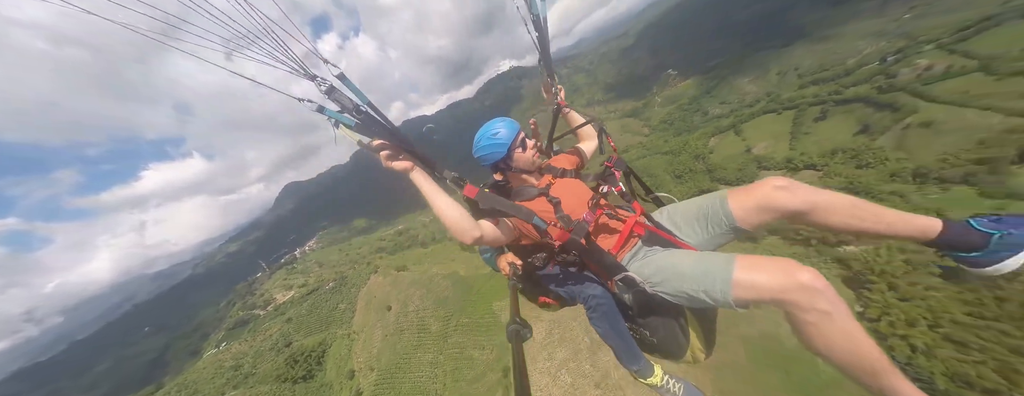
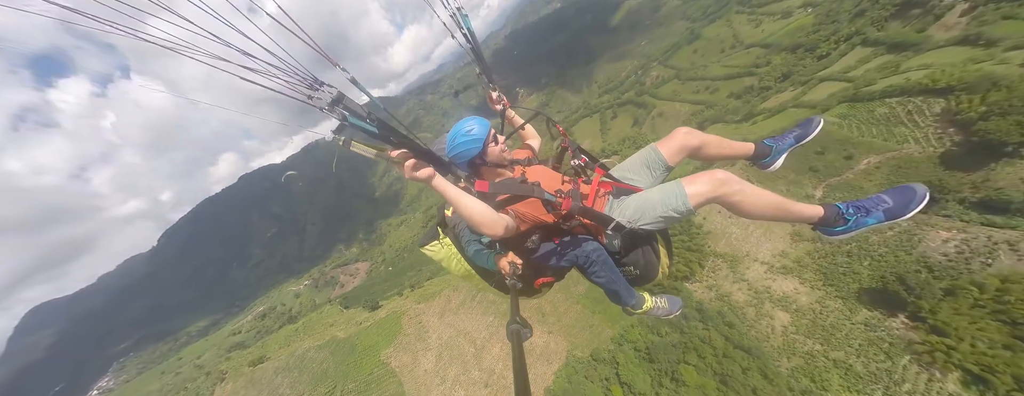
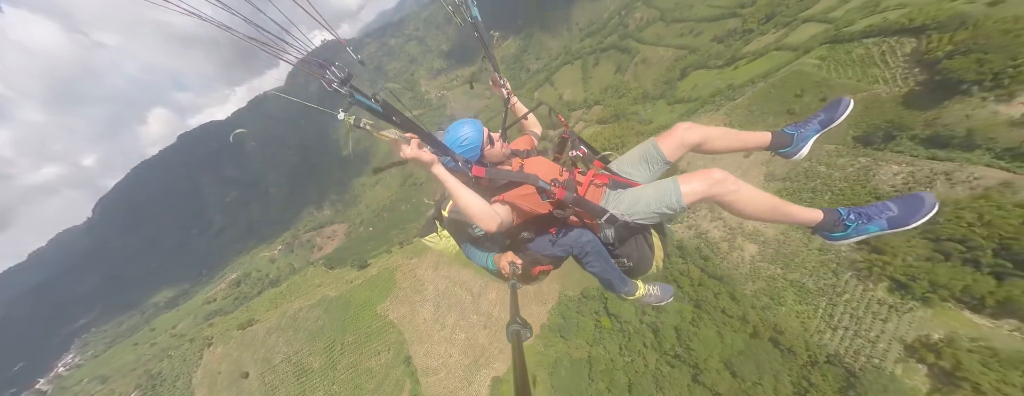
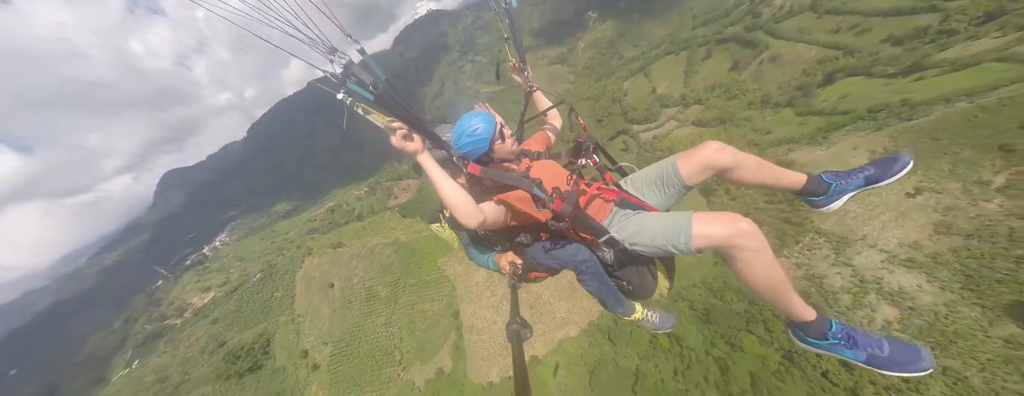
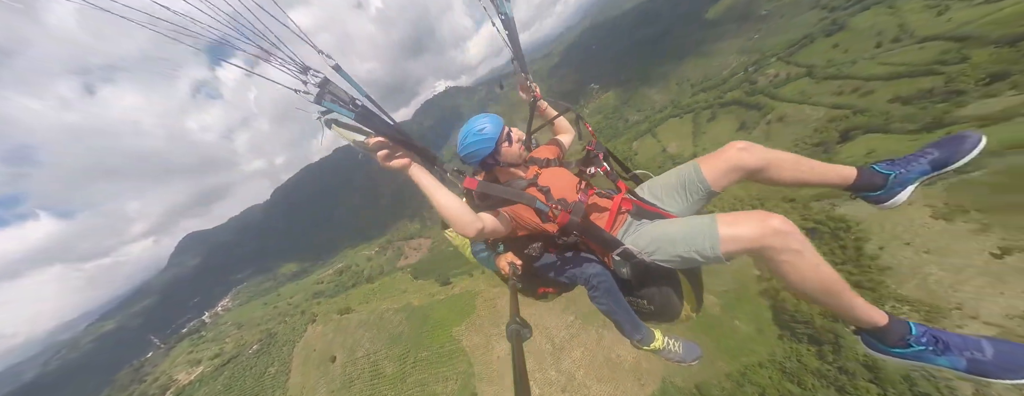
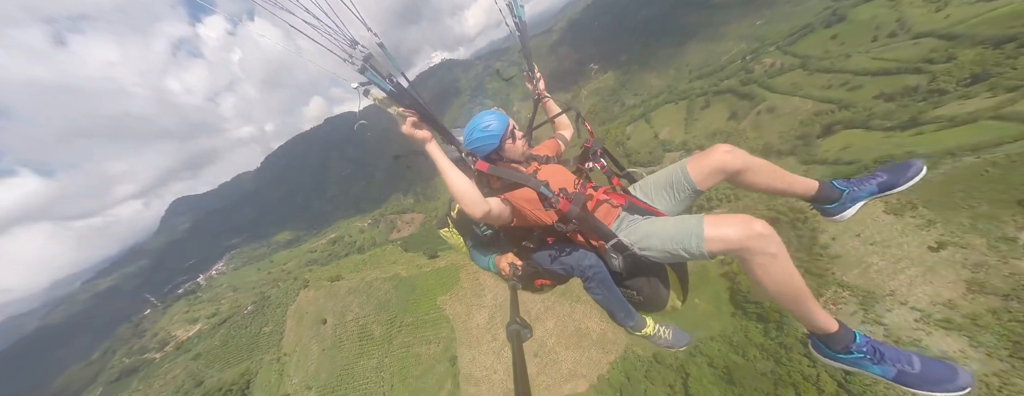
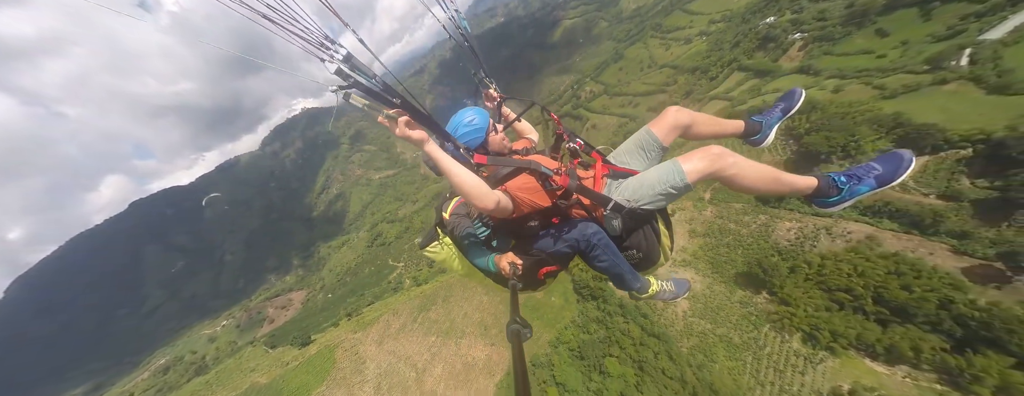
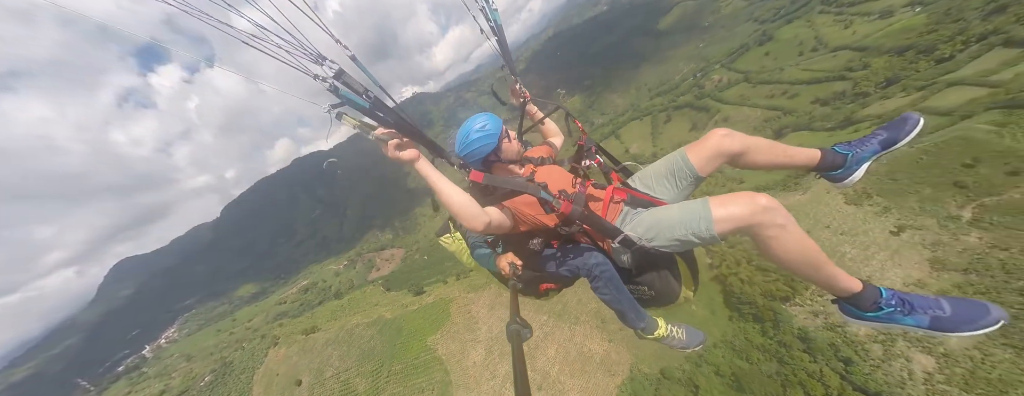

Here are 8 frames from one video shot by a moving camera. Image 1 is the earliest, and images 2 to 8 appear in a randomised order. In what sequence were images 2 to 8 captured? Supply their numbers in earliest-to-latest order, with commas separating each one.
5, 8, 6, 4, 3, 2, 7
